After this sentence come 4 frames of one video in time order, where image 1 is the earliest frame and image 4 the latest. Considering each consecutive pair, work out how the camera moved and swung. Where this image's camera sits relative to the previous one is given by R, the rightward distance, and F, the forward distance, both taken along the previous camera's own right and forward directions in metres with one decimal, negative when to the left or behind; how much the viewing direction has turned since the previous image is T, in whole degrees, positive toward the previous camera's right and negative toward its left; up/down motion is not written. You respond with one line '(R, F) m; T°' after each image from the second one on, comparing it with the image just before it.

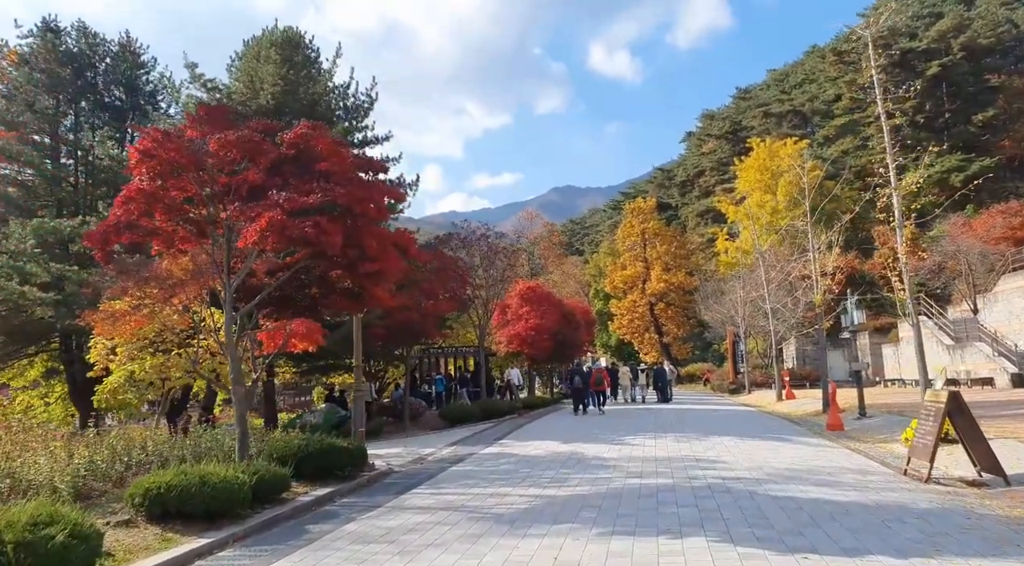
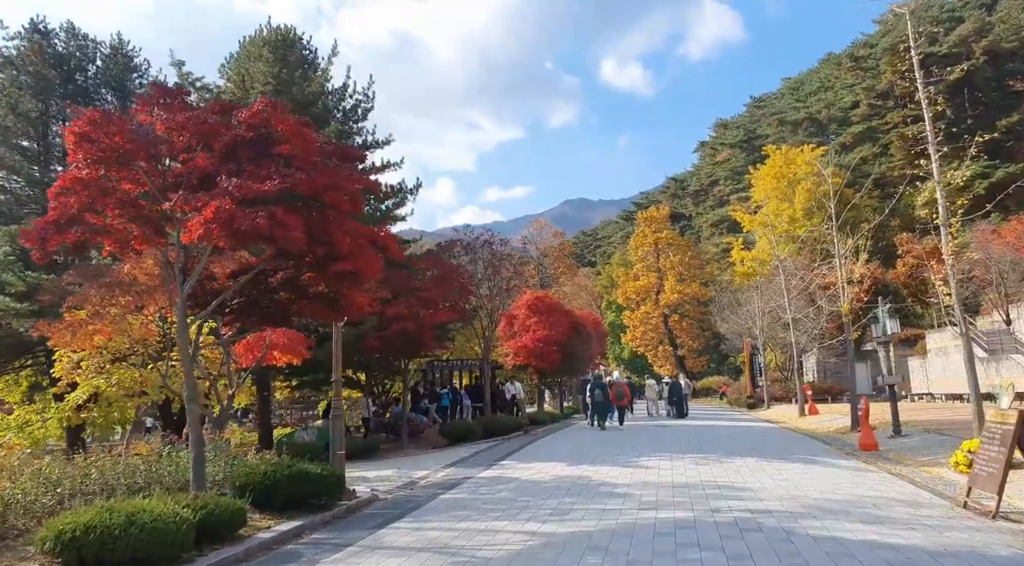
(+0.2, +1.2) m; -1°
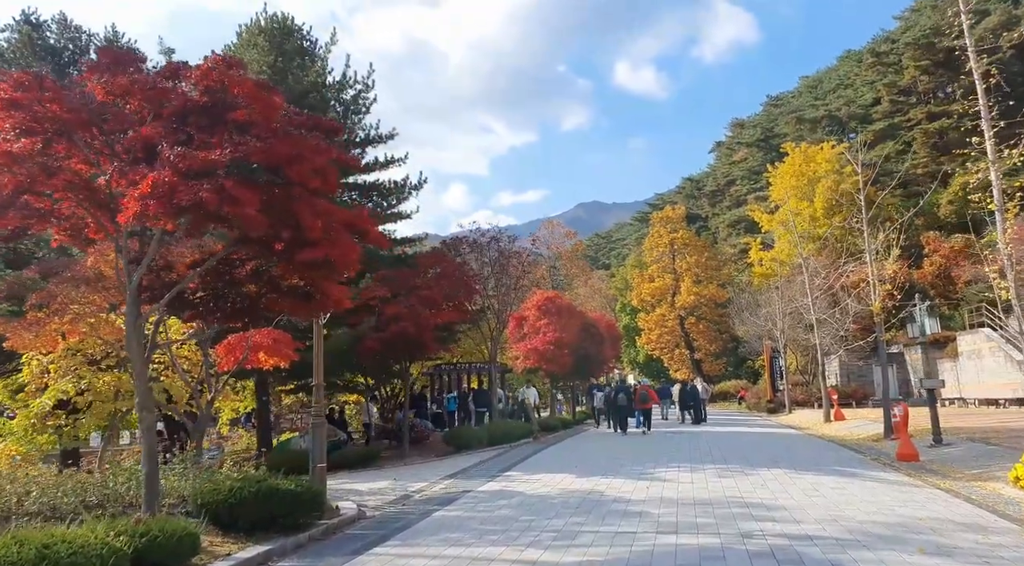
(+0.2, +1.0) m; -1°
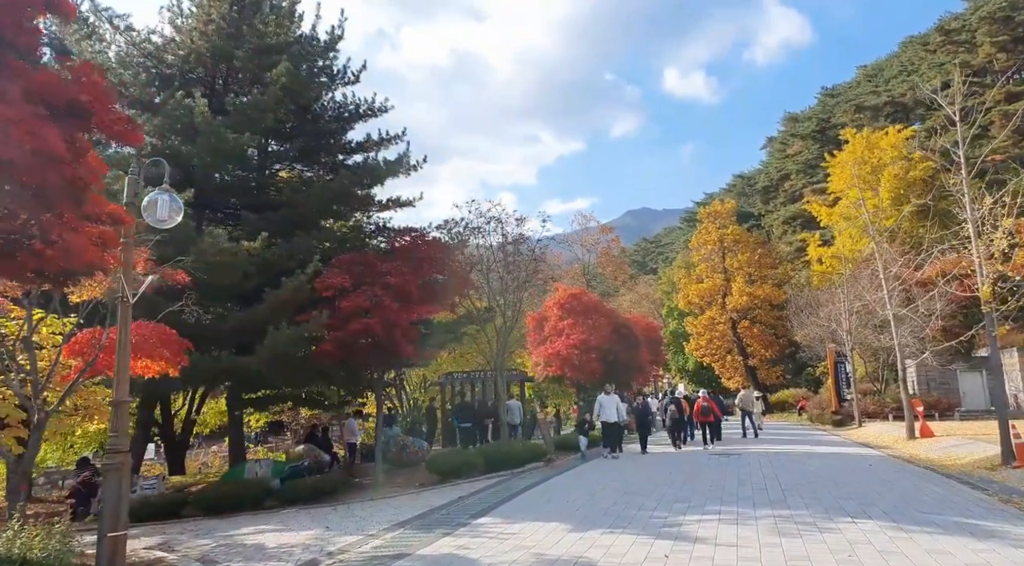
(+1.0, +3.5) m; -4°
